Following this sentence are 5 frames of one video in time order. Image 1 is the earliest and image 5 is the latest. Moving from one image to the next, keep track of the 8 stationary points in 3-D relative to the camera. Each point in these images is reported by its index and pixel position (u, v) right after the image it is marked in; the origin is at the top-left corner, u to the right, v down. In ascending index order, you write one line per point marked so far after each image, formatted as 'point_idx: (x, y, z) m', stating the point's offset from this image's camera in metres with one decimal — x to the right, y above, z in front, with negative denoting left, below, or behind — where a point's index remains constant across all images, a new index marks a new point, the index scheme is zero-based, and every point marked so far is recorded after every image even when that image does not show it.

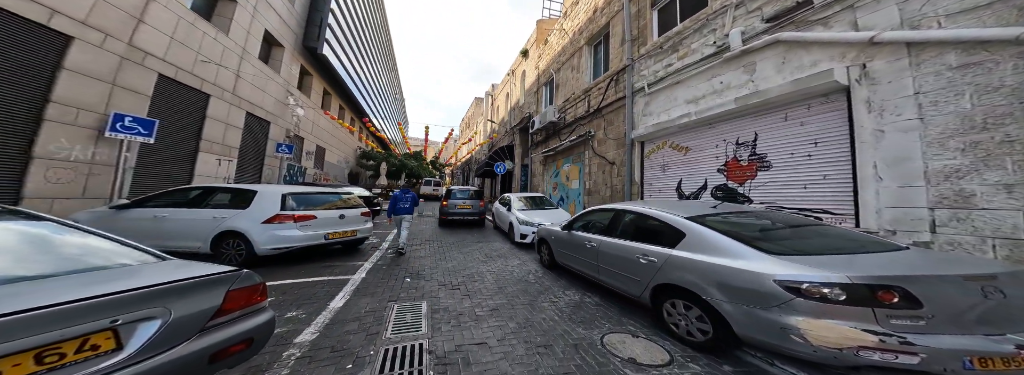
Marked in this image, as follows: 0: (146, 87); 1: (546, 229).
0: (-8.9, +2.5, +5.9) m
1: (+0.6, -0.8, +4.7) m
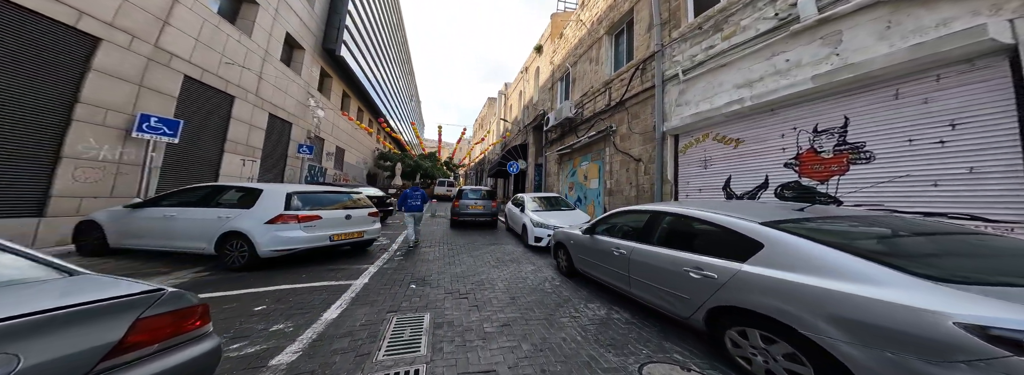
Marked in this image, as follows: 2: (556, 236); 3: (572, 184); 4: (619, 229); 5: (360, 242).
0: (-8.6, +2.5, +6.0) m
1: (+0.9, -0.8, +4.3) m
2: (+0.8, -0.9, +4.4) m
3: (+2.3, +0.1, +8.9) m
4: (+1.4, -0.5, +3.0) m
5: (-3.0, -1.1, +4.7) m
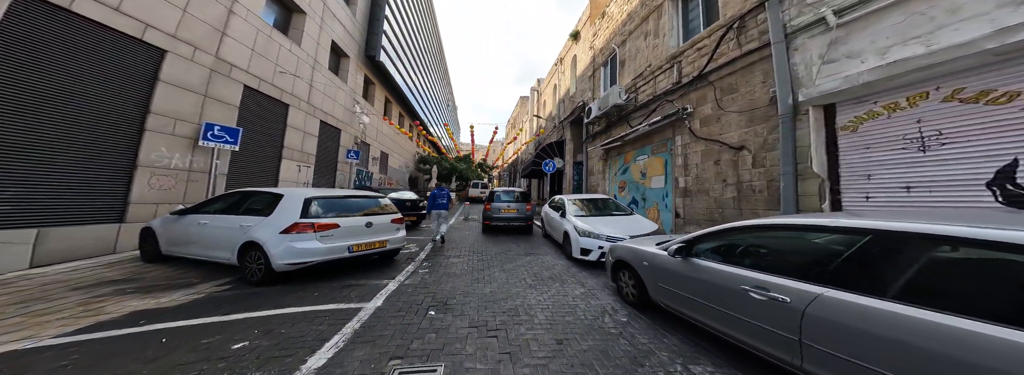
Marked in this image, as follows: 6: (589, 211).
0: (-7.6, +2.4, +6.3) m
1: (+1.5, -0.8, +3.1) m
2: (+1.4, -0.9, +3.3) m
3: (+3.6, +0.1, +7.5) m
4: (+1.8, -0.5, +1.9) m
5: (-2.3, -1.1, +4.1) m
6: (+2.0, -0.6, +6.0) m
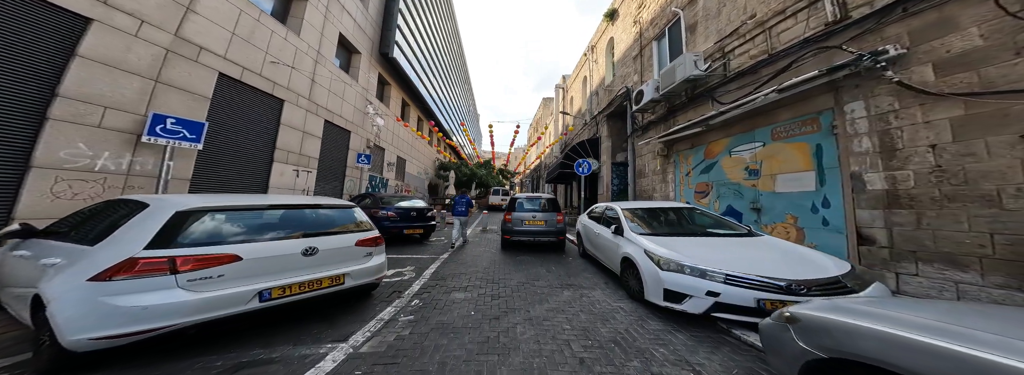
0: (-7.0, +2.3, +5.3) m
1: (+1.8, -0.8, +1.2) m
2: (+1.7, -0.9, +1.4) m
3: (+4.2, 0.0, +5.4) m
4: (+1.9, -0.5, -0.1) m
5: (-1.9, -1.2, +2.5) m
6: (+2.5, -0.7, +4.0) m
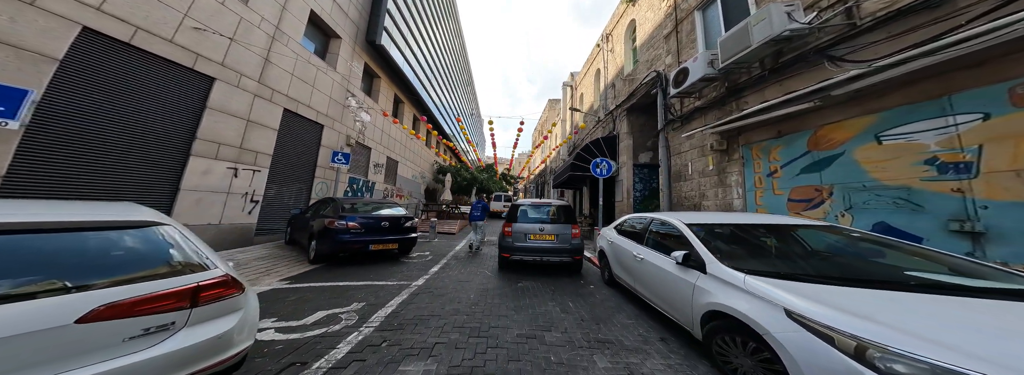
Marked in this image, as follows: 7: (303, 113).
0: (-7.0, +2.3, +3.8) m
1: (+1.7, -0.7, -0.5) m
2: (+1.6, -0.9, -0.3) m
3: (+4.2, -0.1, +3.7) m
4: (+1.8, -0.4, -1.8) m
5: (-2.0, -1.1, +0.8) m
6: (+2.5, -0.7, +2.2) m
7: (-6.7, +2.4, +7.7) m
